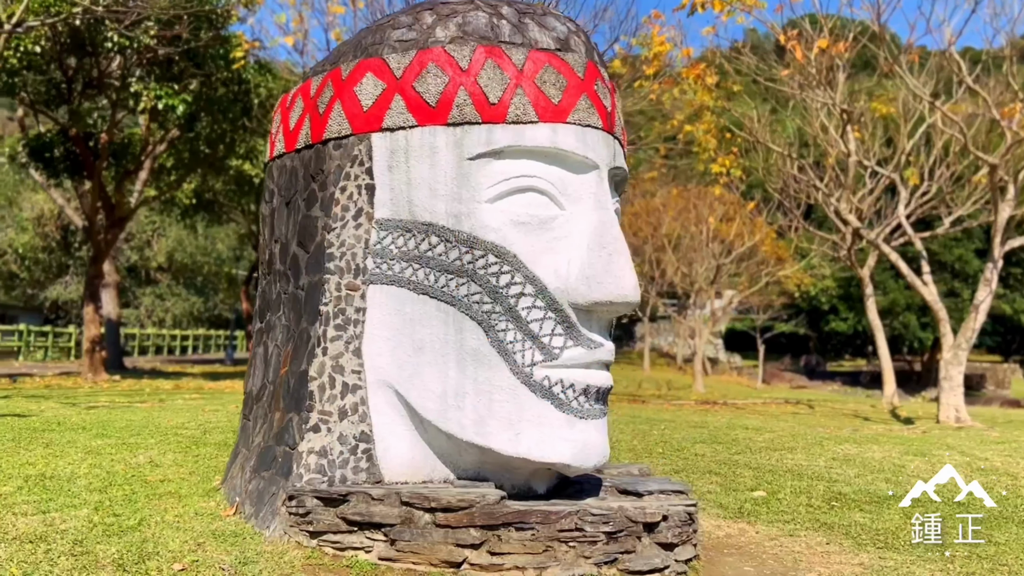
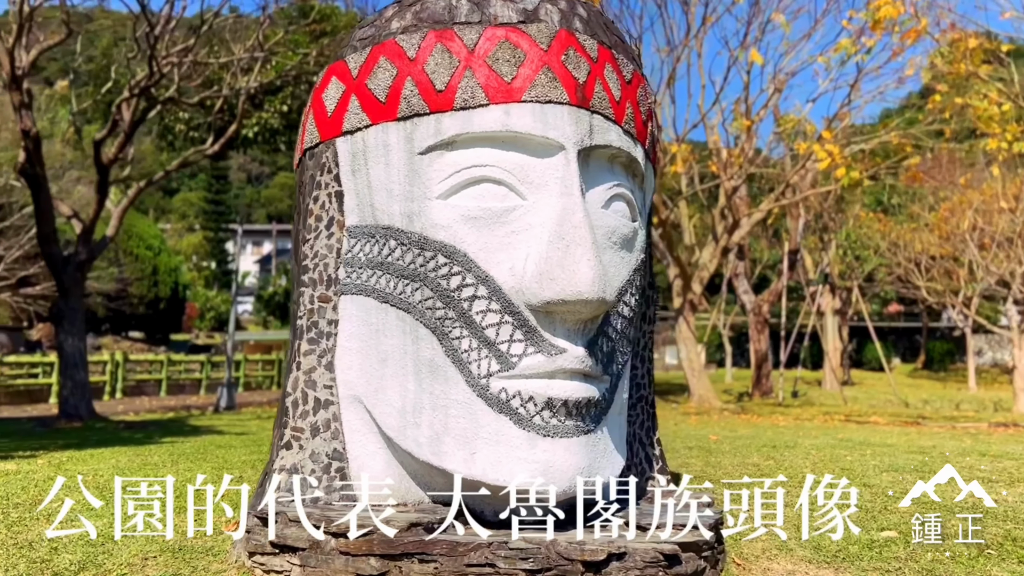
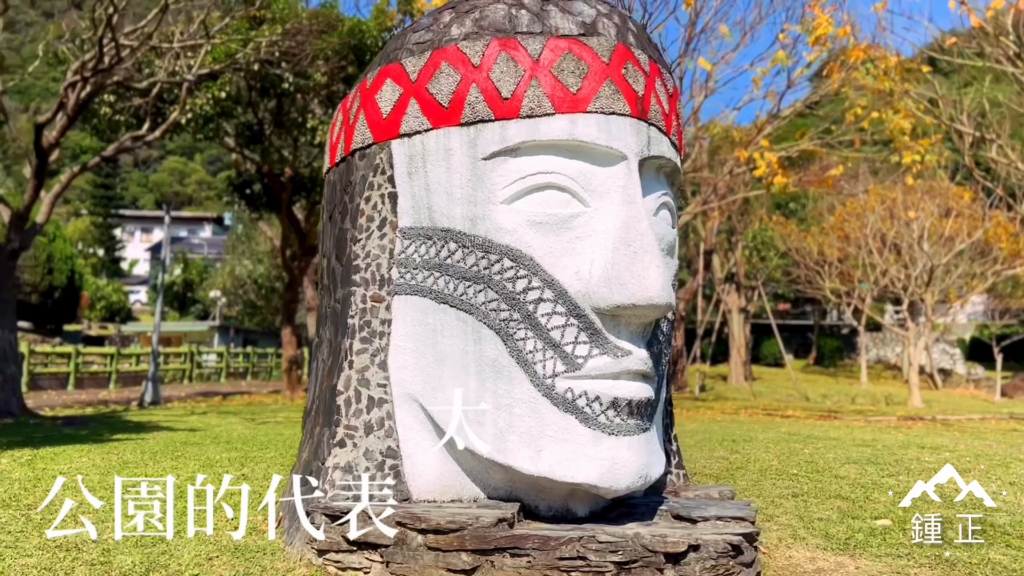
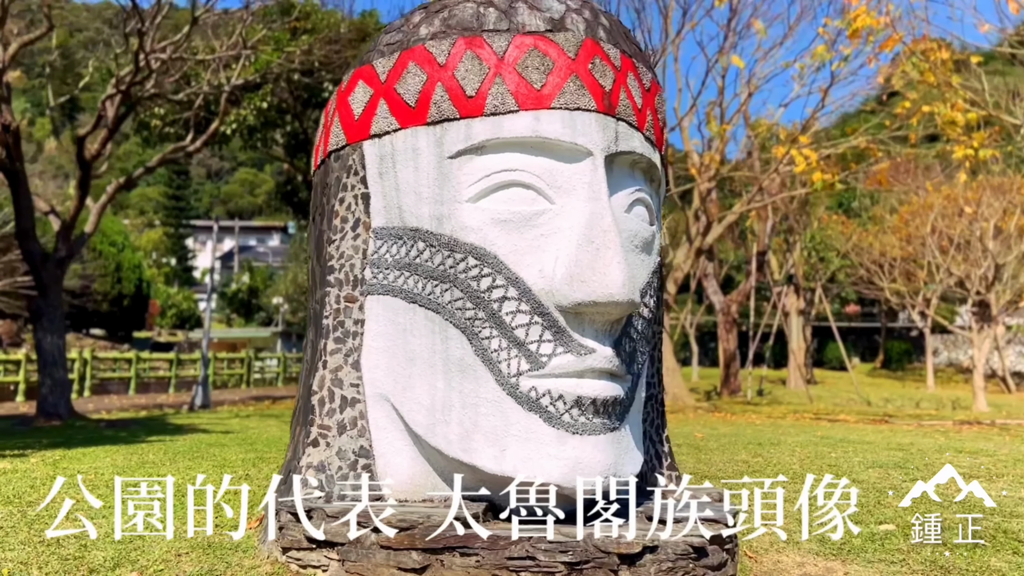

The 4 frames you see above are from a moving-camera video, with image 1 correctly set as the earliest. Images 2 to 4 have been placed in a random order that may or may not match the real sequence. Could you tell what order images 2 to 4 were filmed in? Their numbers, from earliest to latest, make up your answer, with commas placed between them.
3, 4, 2
